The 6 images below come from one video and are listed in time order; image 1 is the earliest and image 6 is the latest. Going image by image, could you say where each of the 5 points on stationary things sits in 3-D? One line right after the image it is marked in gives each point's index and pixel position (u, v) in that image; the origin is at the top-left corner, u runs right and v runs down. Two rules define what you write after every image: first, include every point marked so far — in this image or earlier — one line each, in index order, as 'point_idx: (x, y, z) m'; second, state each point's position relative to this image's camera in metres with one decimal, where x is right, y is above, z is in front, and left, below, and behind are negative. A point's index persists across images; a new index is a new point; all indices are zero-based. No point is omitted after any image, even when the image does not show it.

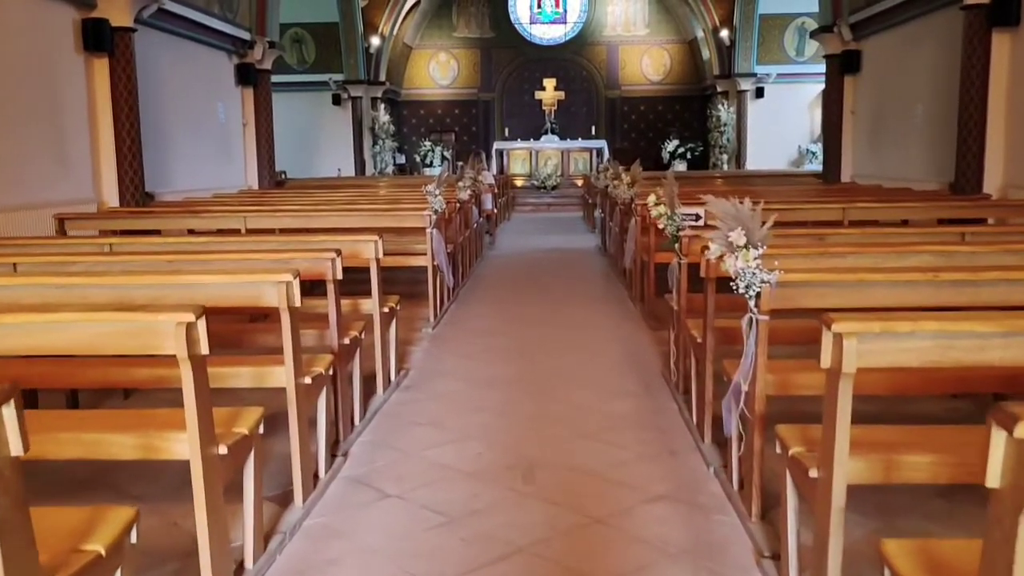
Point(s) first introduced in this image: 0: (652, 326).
0: (+1.0, -0.3, +6.7) m
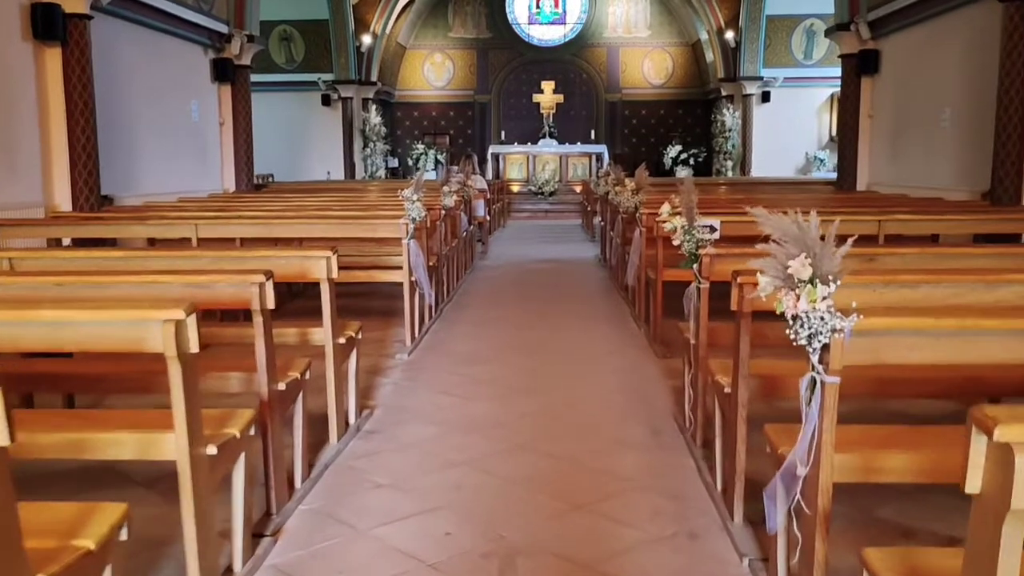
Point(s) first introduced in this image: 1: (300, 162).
0: (+0.9, -0.4, +5.9) m
1: (-4.3, +2.6, +19.5) m
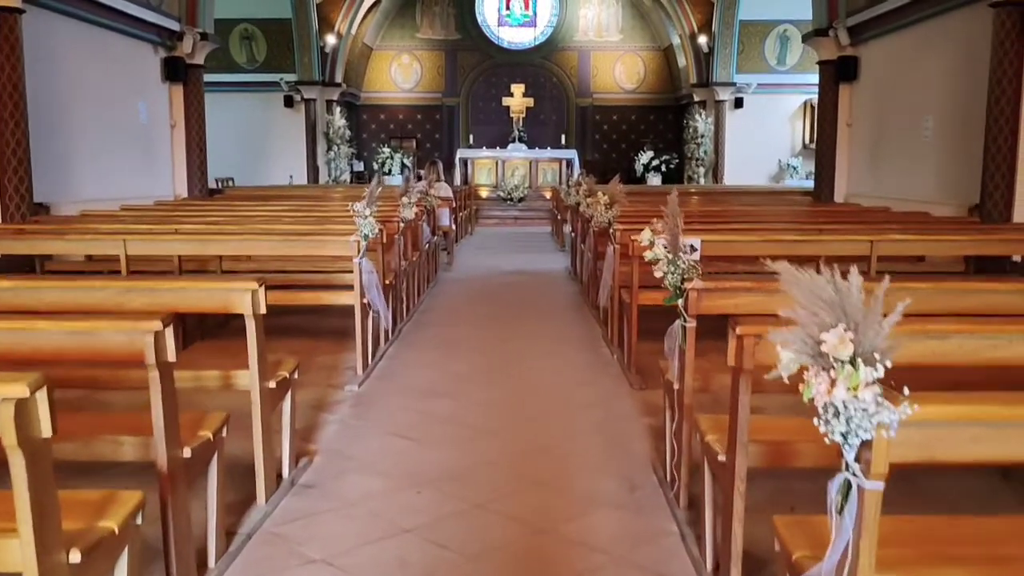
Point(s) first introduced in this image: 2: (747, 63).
0: (+0.7, -0.5, +5.4) m
1: (-5.0, +2.4, +18.8) m
2: (+4.6, +4.4, +18.7) m
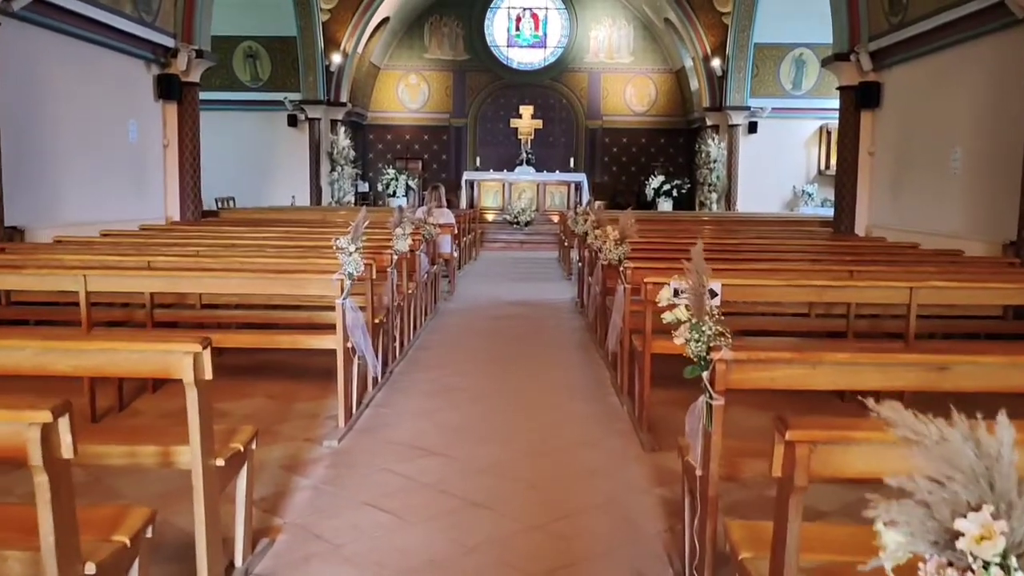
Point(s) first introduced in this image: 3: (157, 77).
0: (+0.7, -0.8, +4.8) m
1: (-4.8, +2.0, +18.4) m
2: (+4.8, +3.8, +18.2) m
3: (-4.2, +2.5, +11.3) m
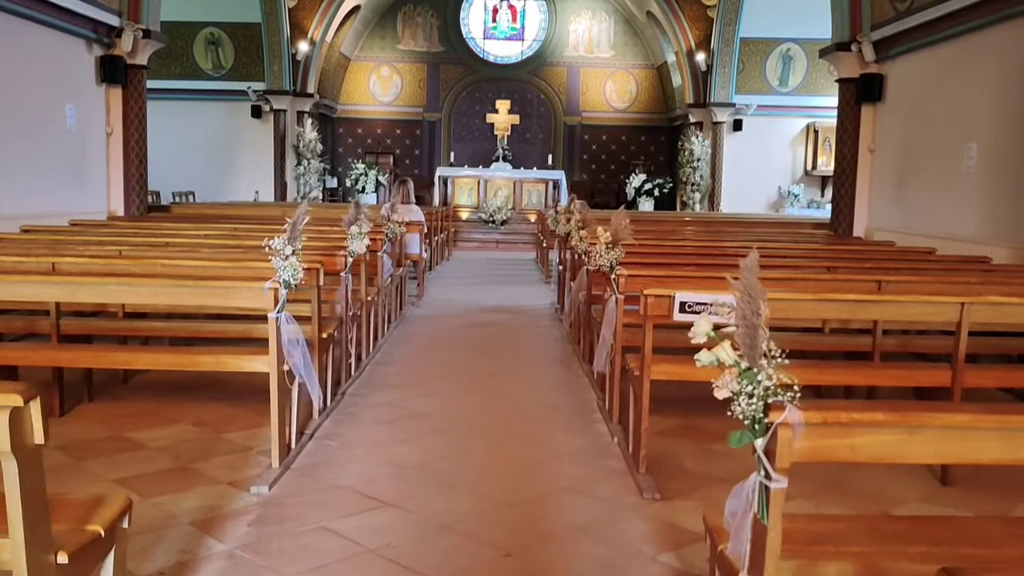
0: (+0.6, -0.9, +4.0) m
1: (-5.3, +2.0, +17.4) m
2: (+4.4, +3.8, +17.5) m
3: (-4.5, +2.5, +10.3) m
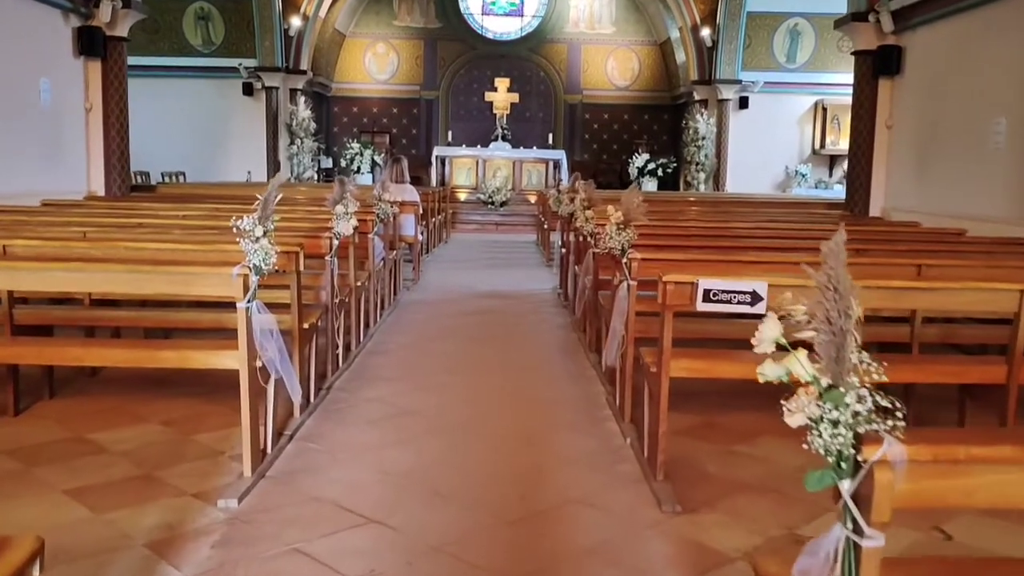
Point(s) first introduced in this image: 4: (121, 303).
0: (+0.6, -0.8, +3.5) m
1: (-5.3, +2.3, +16.8) m
2: (+4.4, +4.1, +16.9) m
3: (-4.5, +2.6, +9.8) m
4: (-2.2, -0.1, +5.3) m
